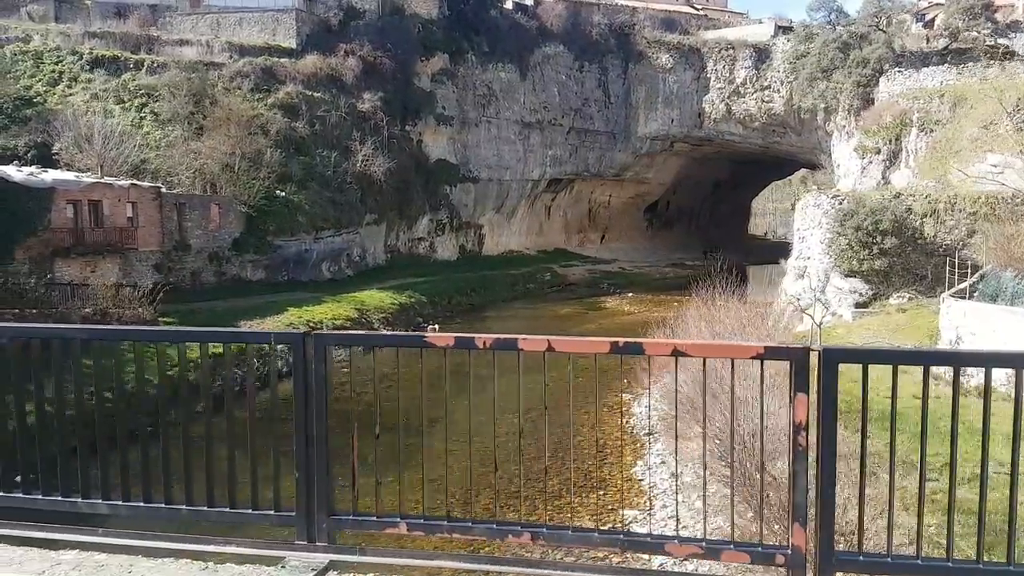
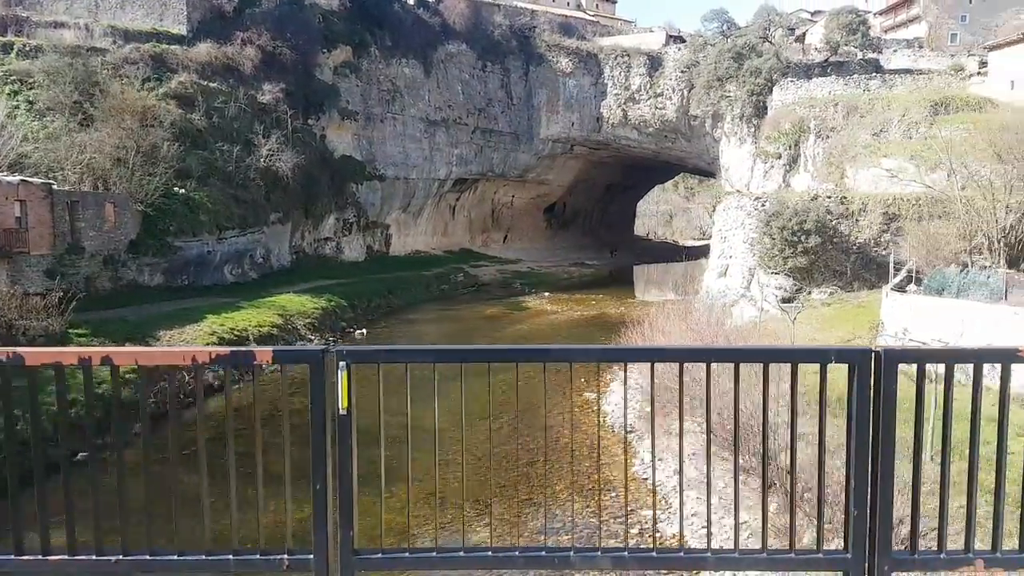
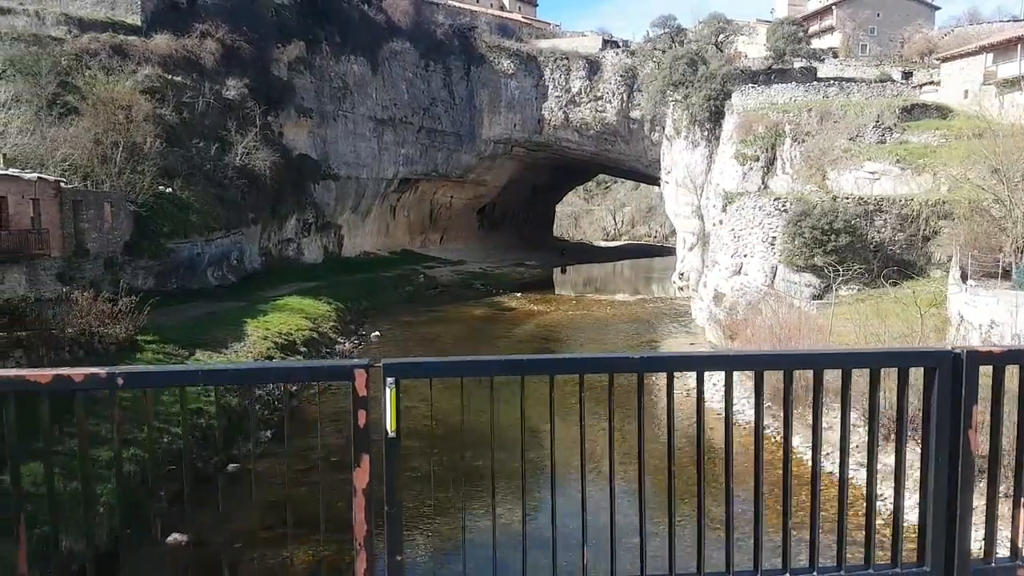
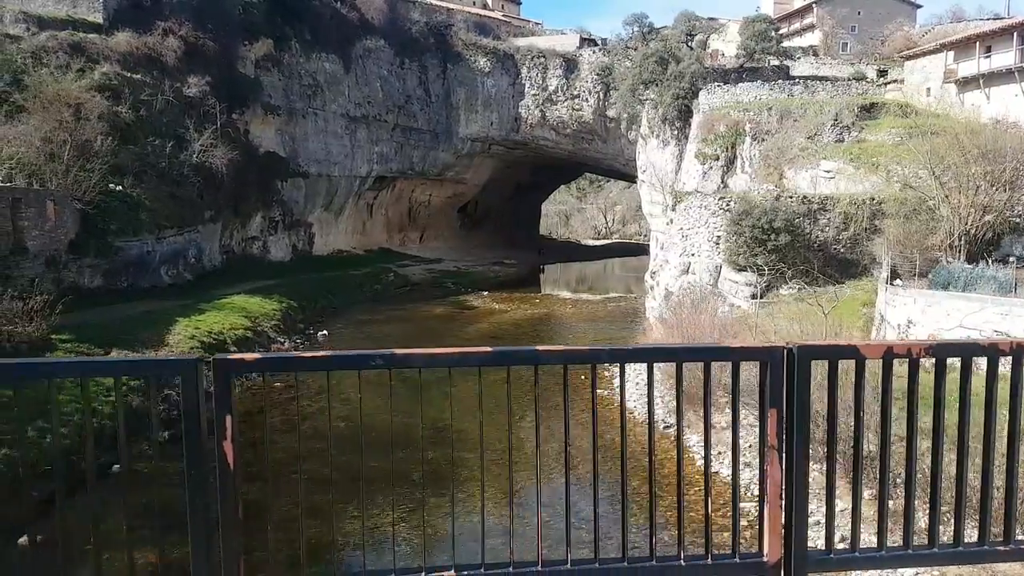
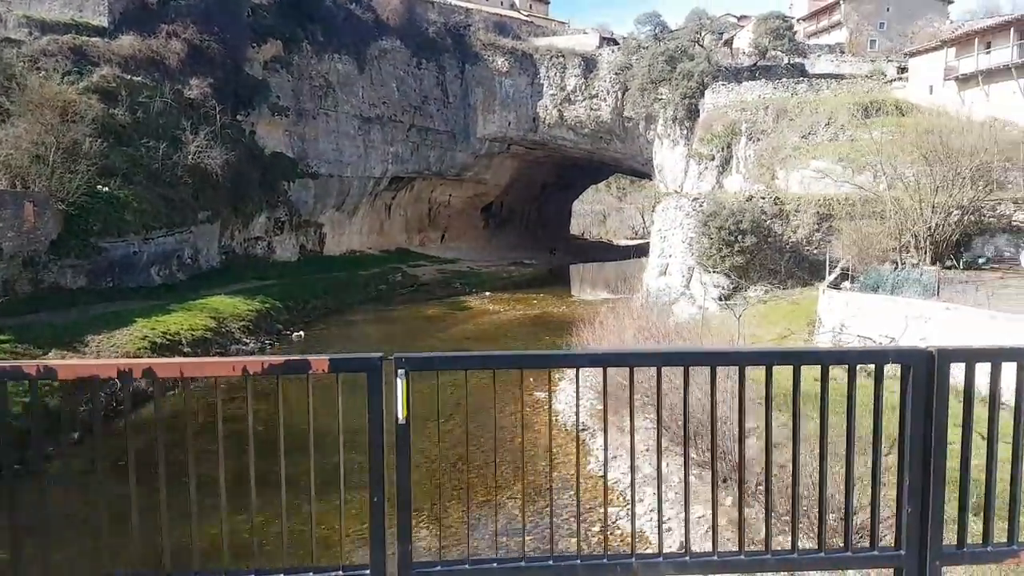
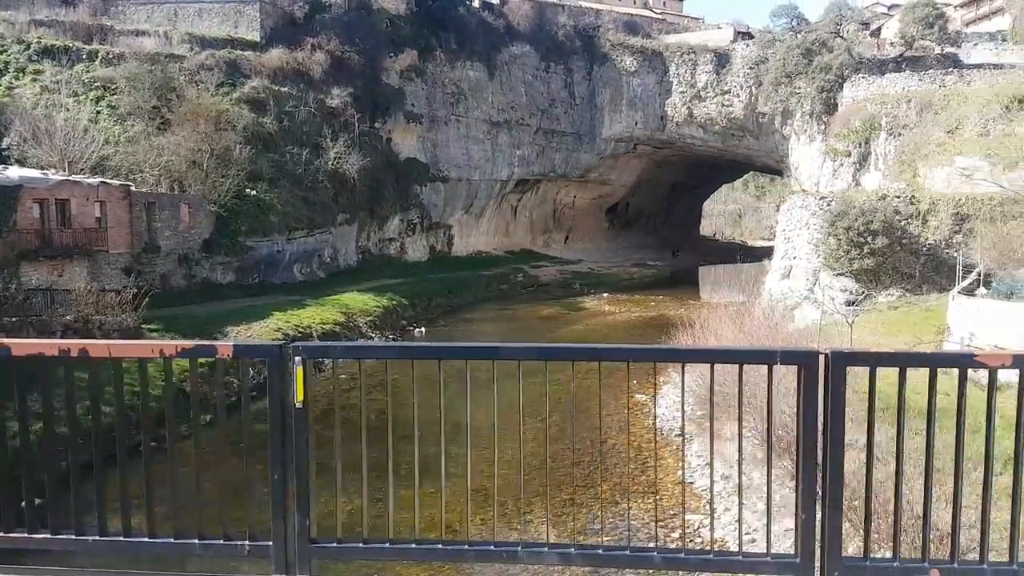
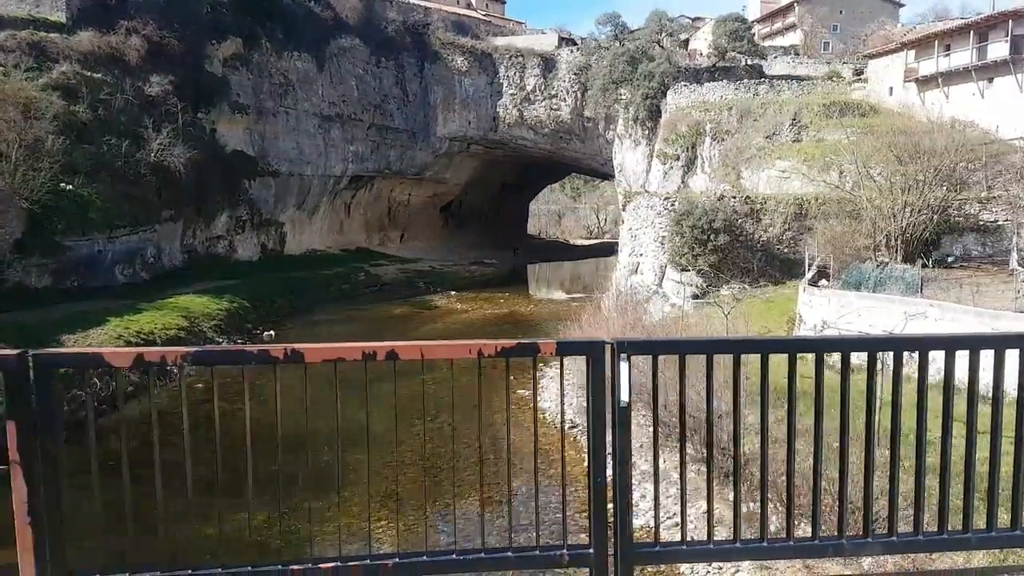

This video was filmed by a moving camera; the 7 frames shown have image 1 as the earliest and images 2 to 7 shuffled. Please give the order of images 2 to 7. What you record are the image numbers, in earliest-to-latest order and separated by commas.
6, 2, 5, 7, 4, 3
